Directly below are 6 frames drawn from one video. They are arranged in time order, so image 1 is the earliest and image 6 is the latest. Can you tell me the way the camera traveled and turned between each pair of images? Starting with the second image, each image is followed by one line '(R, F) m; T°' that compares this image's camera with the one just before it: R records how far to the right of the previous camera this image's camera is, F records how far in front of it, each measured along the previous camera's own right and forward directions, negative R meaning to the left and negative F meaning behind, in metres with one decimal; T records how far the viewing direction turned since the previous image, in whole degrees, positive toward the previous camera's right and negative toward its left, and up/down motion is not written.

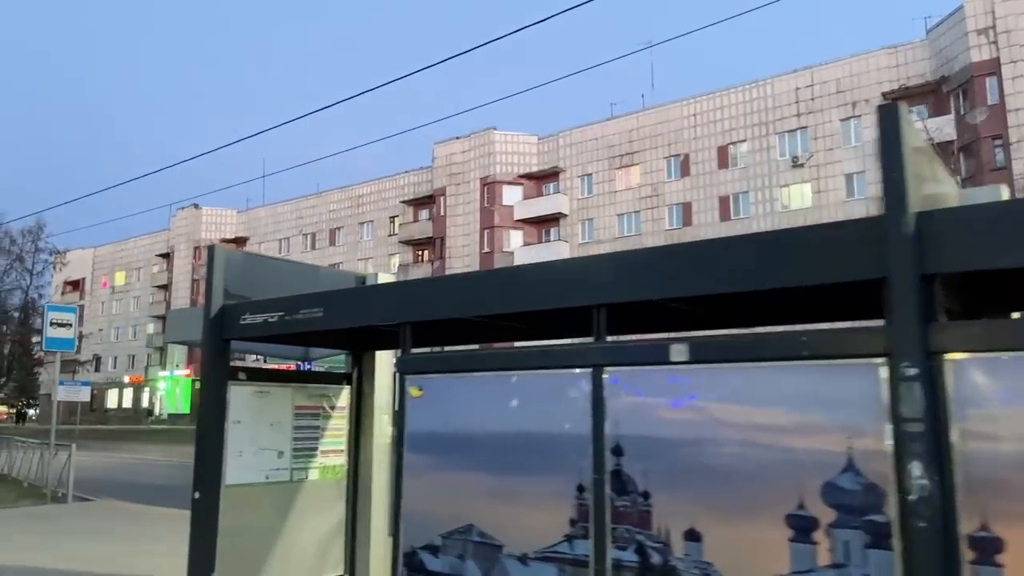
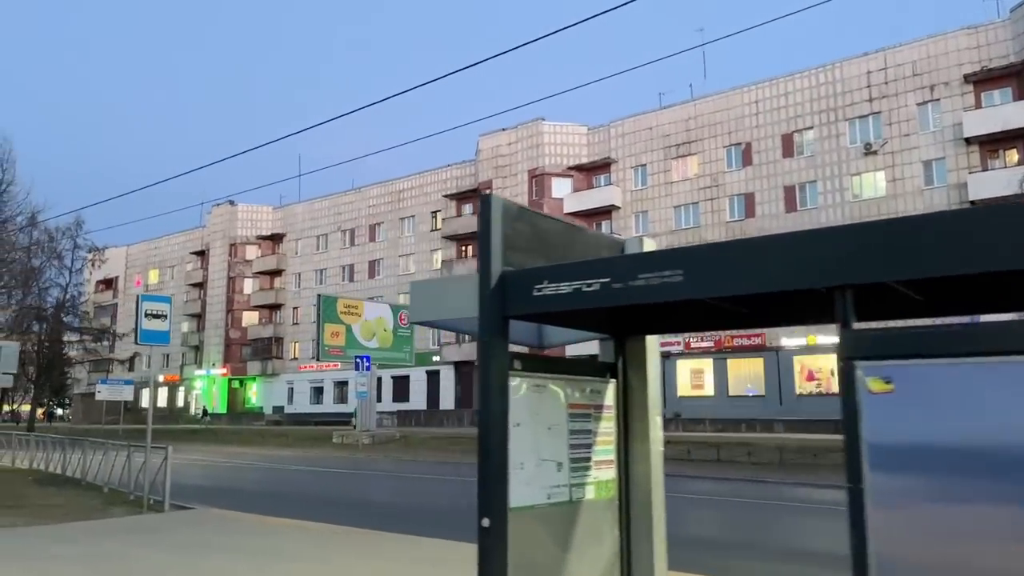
(-1.7, +1.2) m; -1°
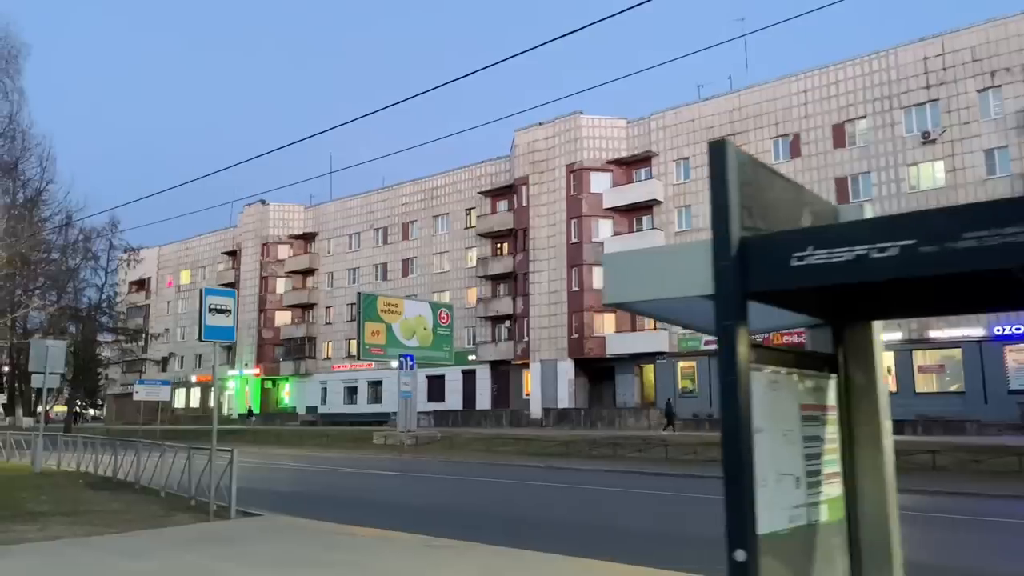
(-0.9, +0.7) m; -2°
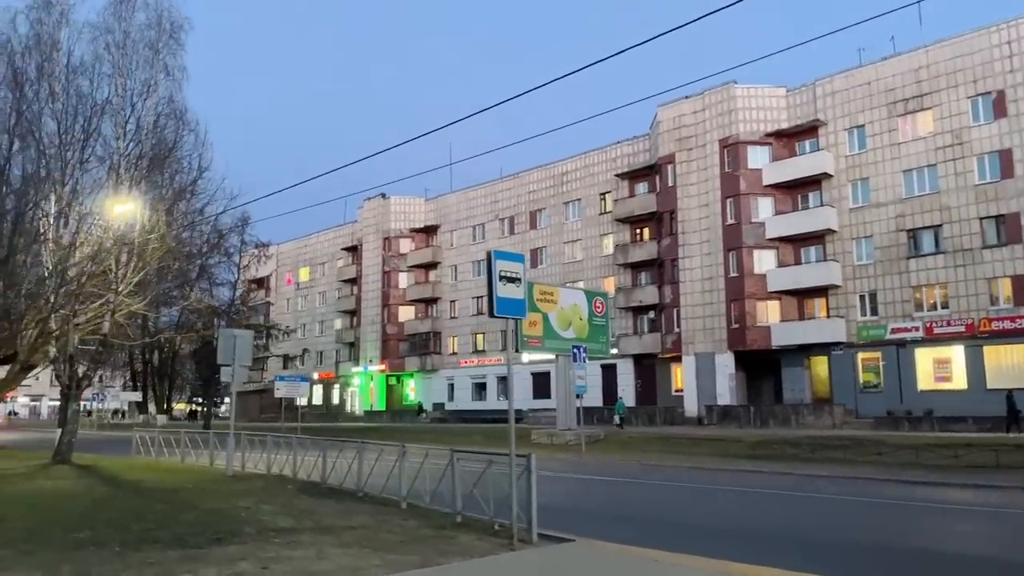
(-3.0, +2.3) m; -6°
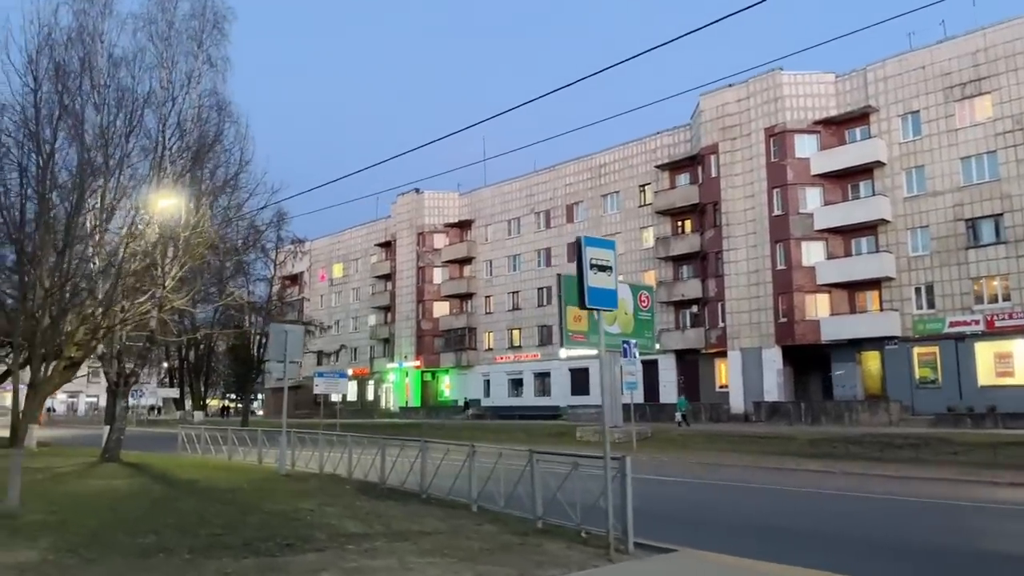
(-0.6, +0.6) m; -2°
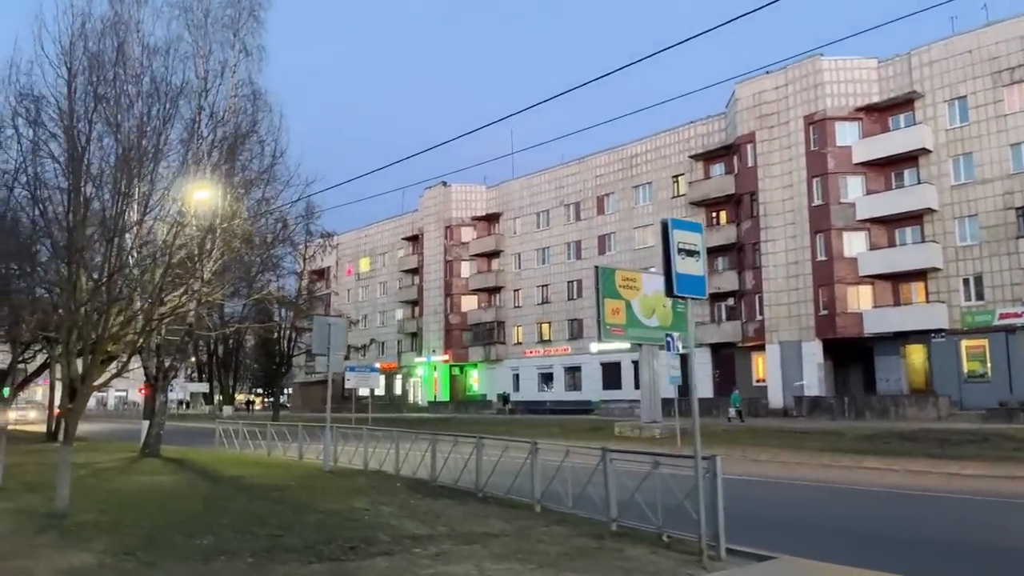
(-0.5, +0.5) m; -2°
